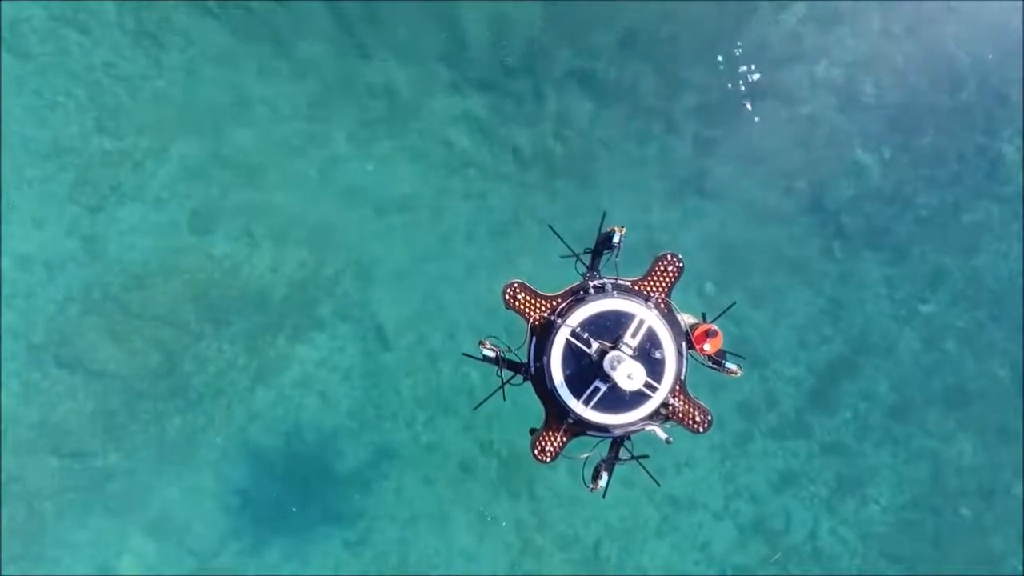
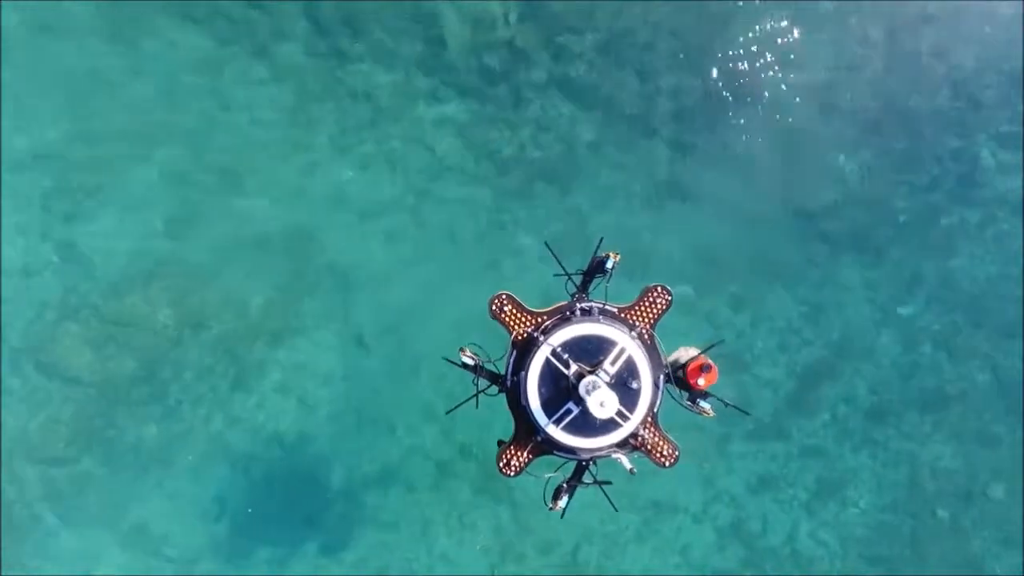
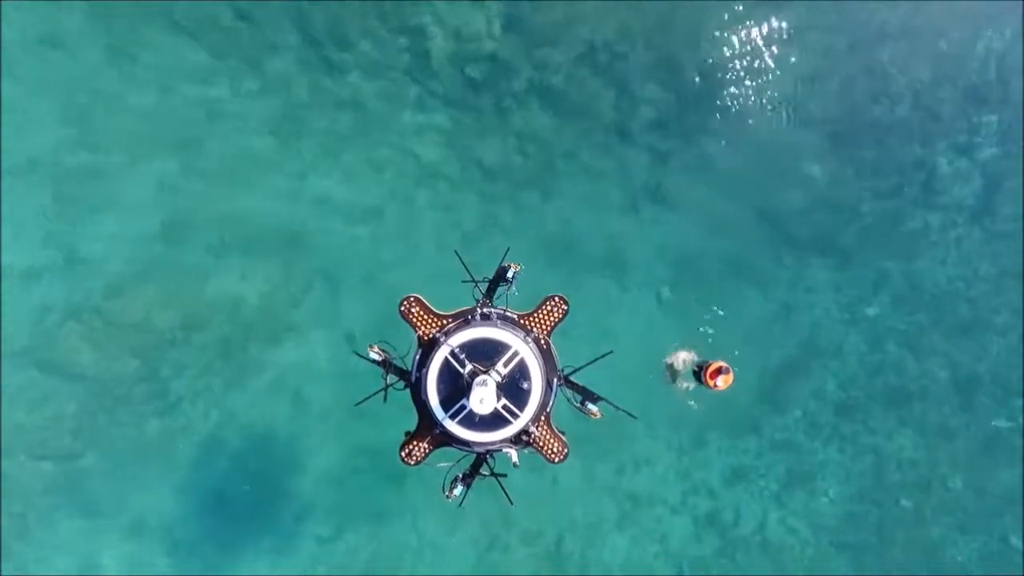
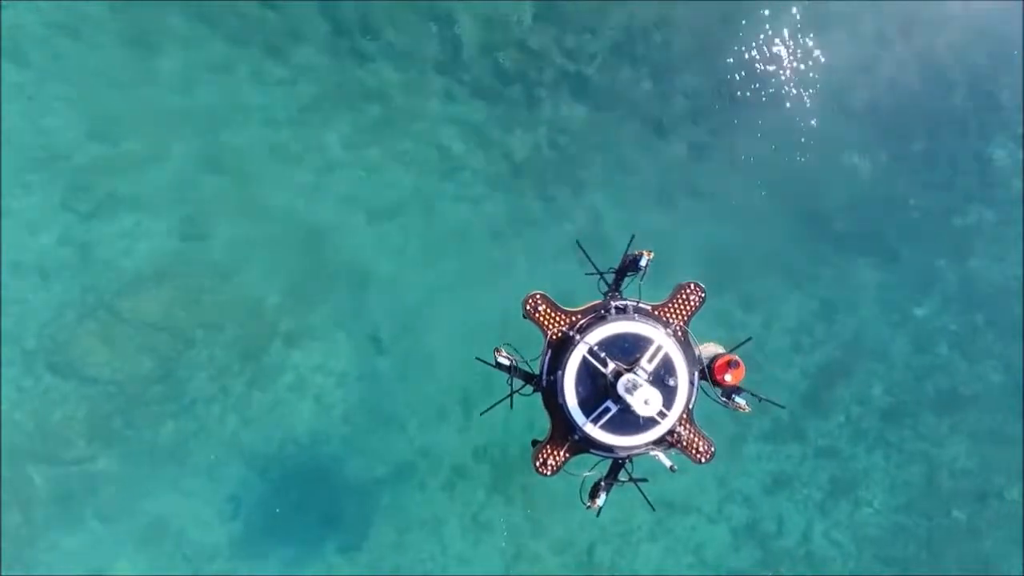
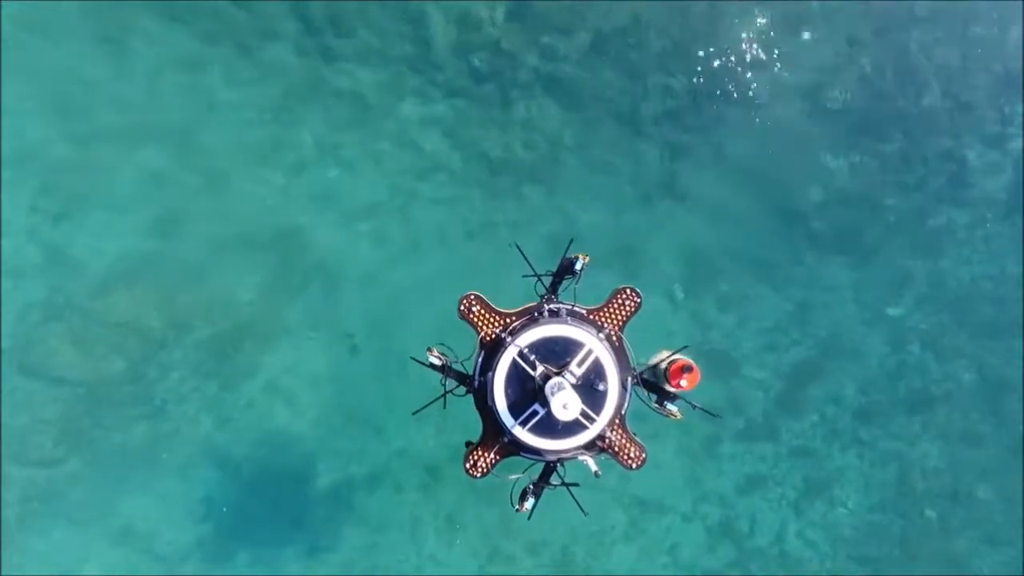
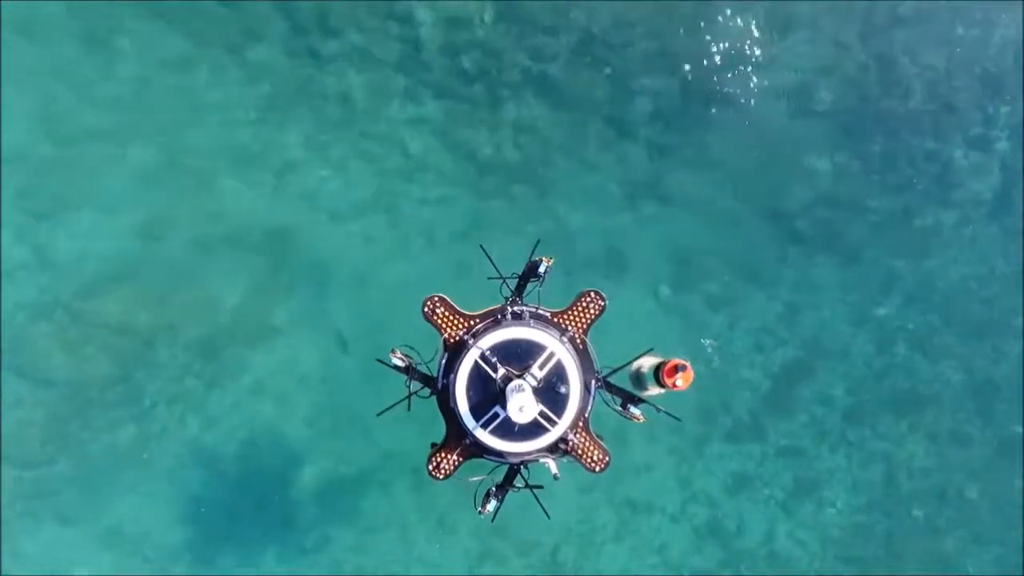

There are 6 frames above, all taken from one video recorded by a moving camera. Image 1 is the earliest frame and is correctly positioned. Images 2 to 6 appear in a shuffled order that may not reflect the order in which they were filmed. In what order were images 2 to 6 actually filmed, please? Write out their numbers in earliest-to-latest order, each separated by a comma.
4, 2, 5, 6, 3
